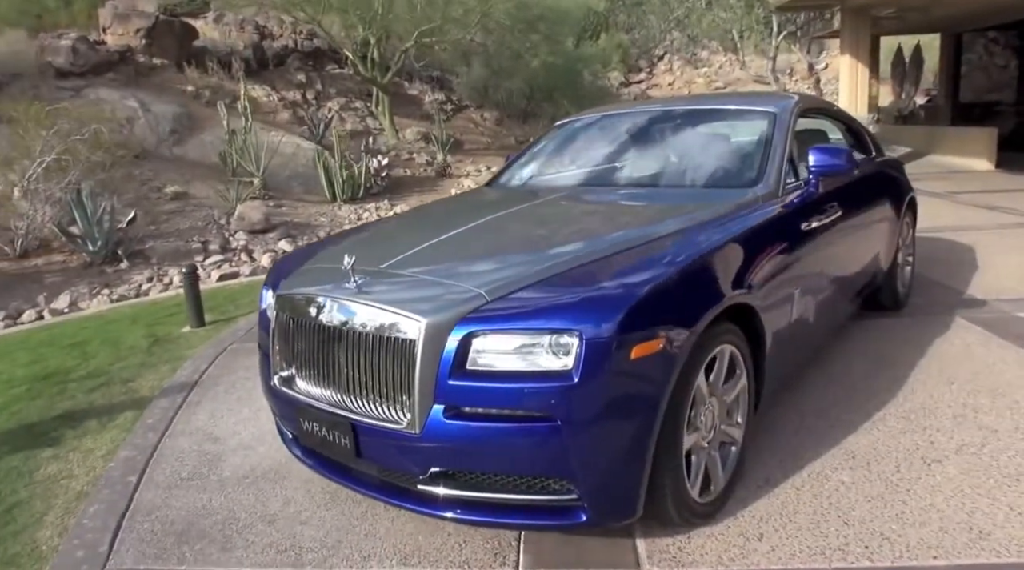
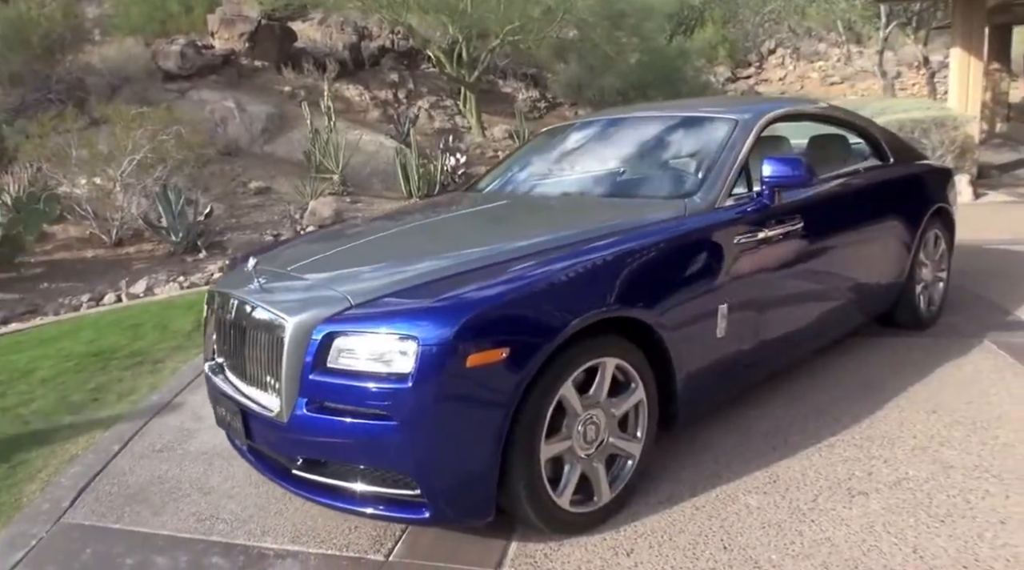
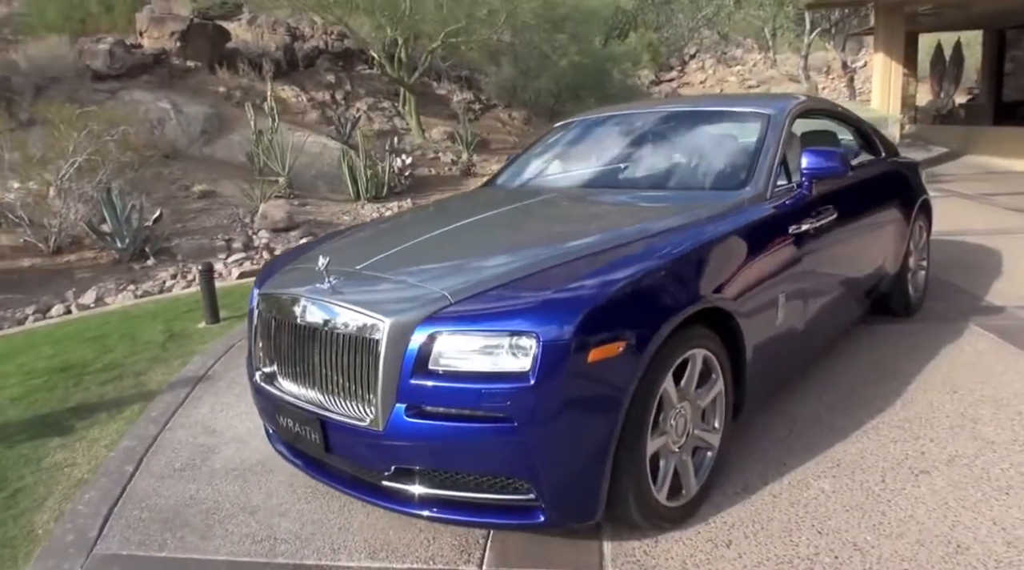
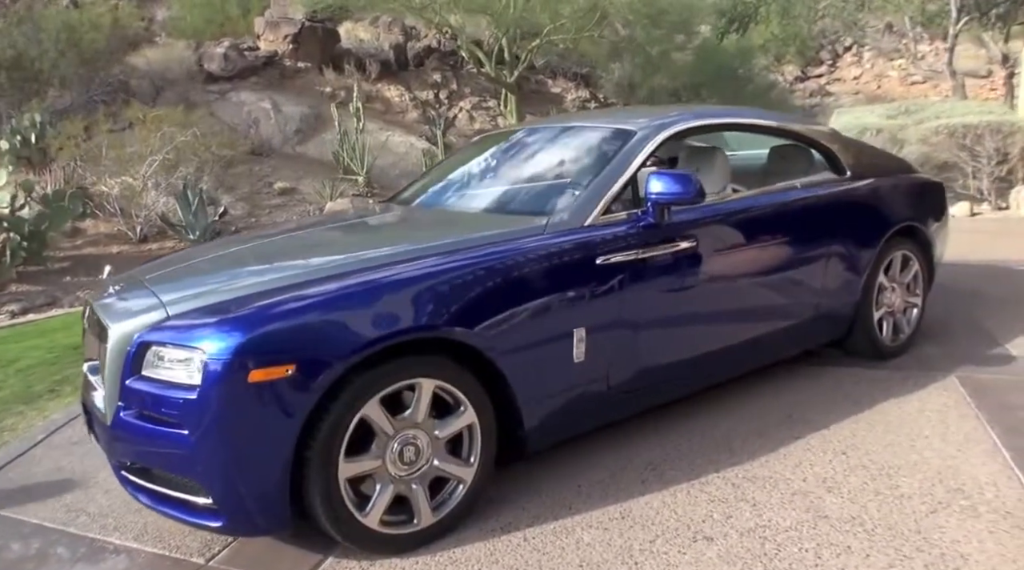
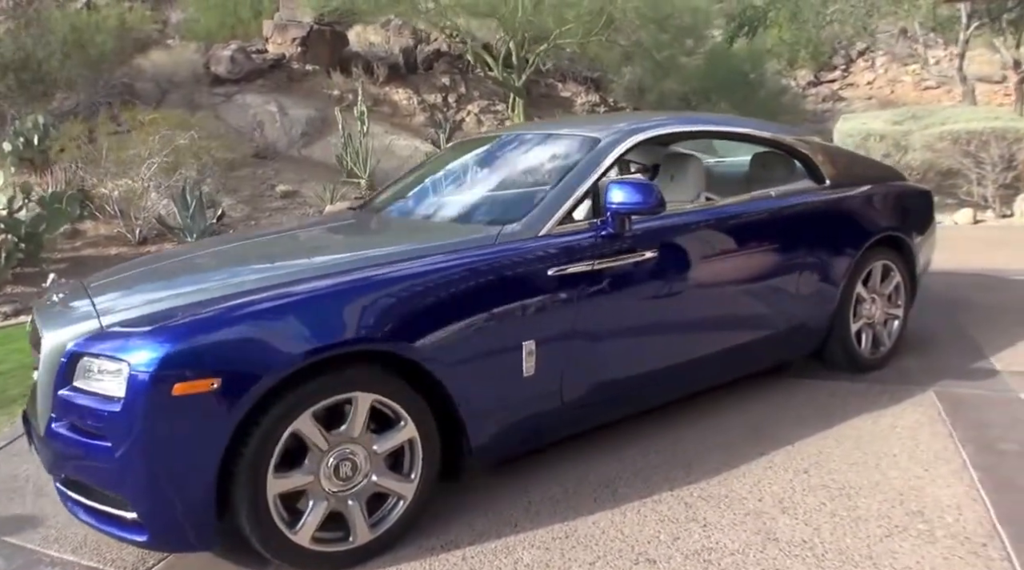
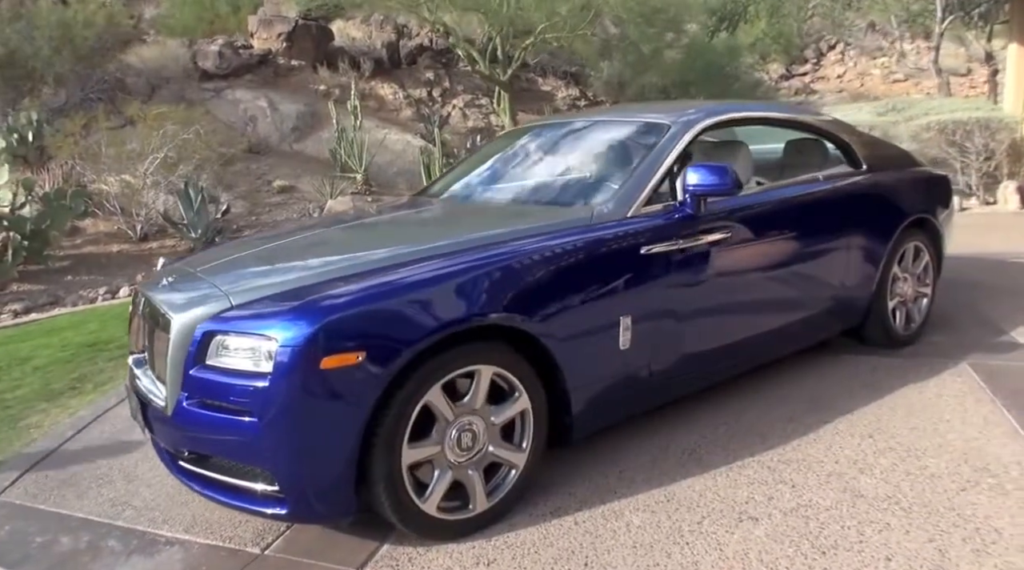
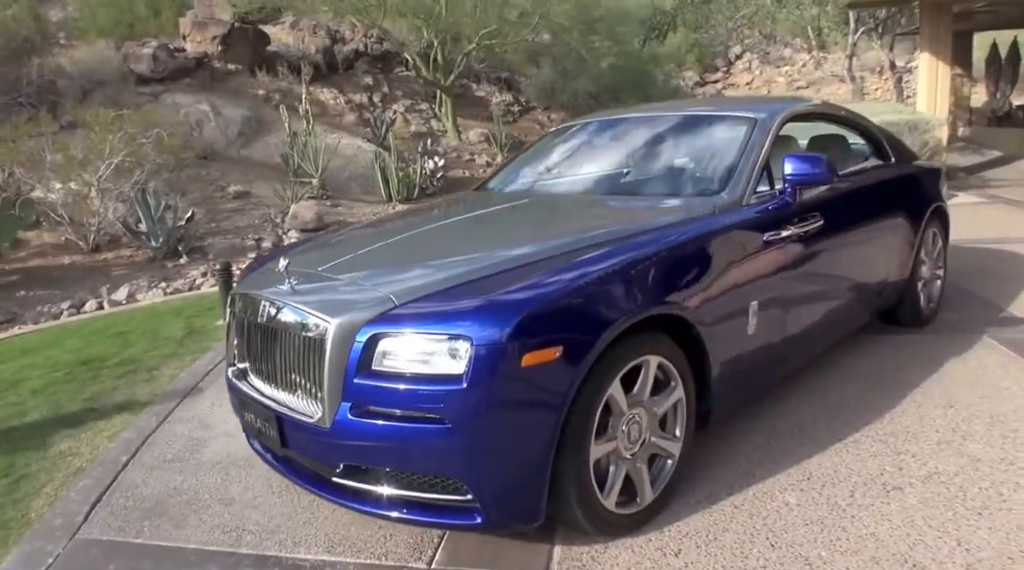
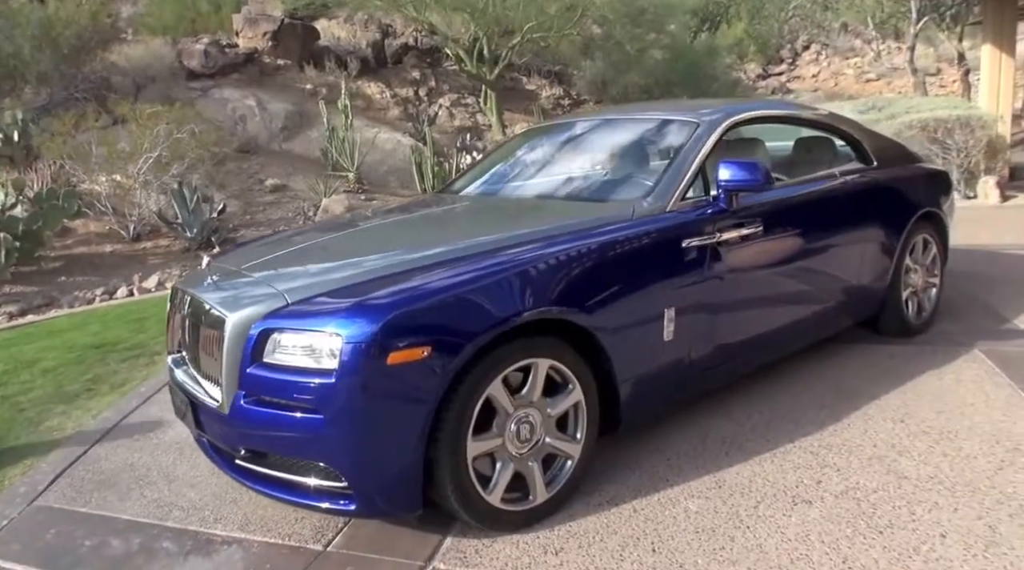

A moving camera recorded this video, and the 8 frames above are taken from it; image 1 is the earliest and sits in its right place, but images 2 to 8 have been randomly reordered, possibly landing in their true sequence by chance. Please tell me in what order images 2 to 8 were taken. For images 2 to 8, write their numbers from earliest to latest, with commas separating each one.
3, 7, 2, 8, 6, 4, 5
